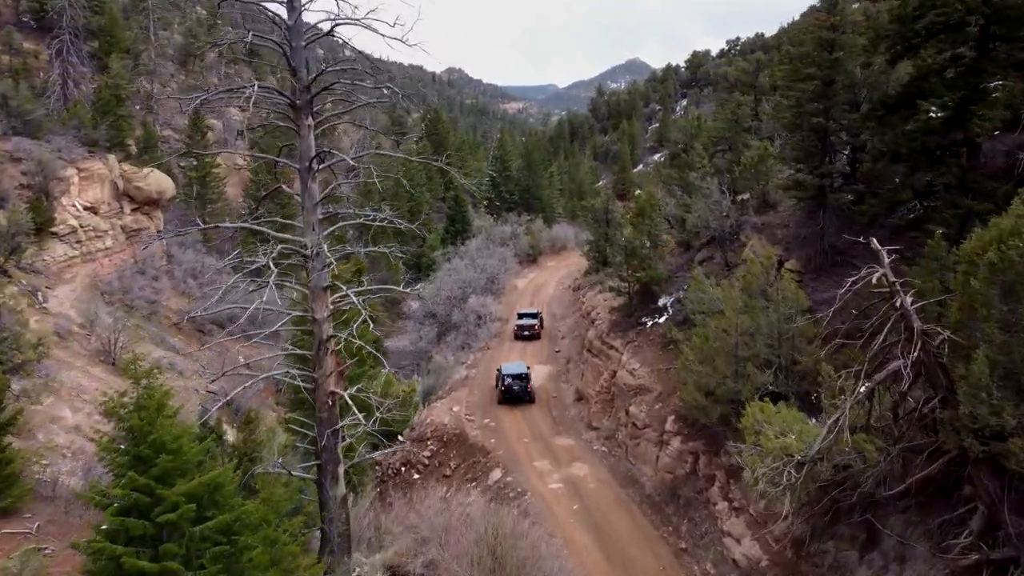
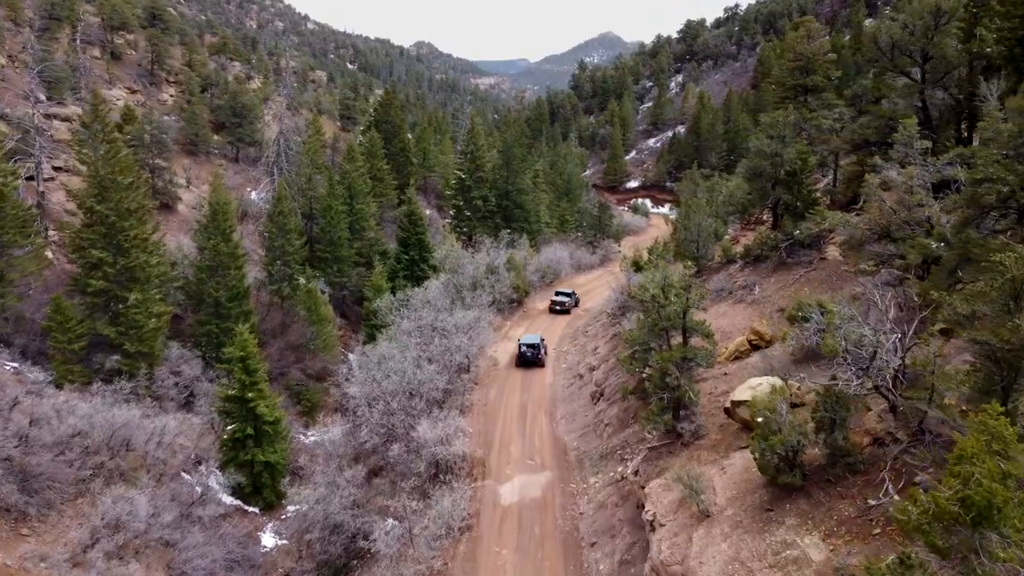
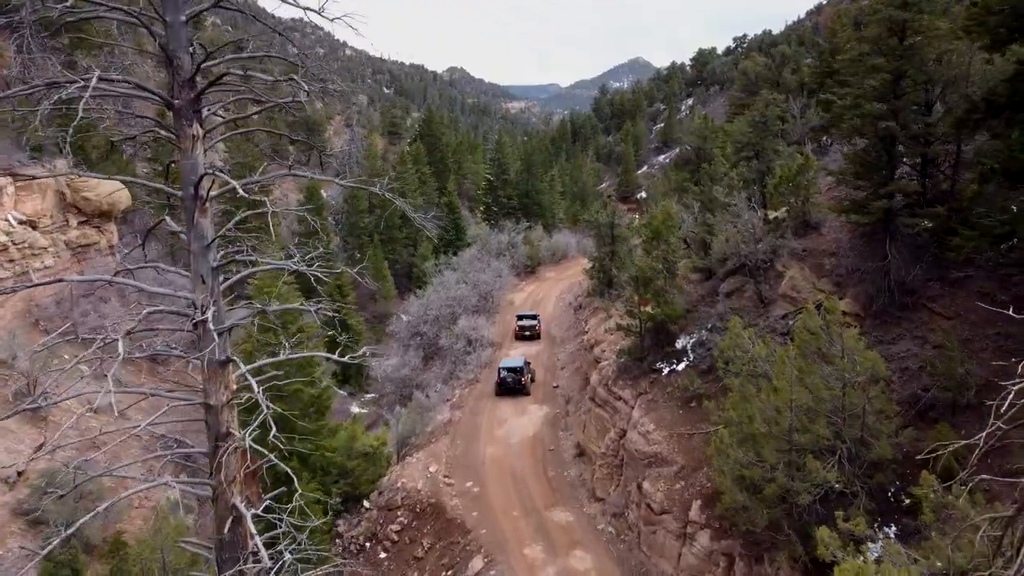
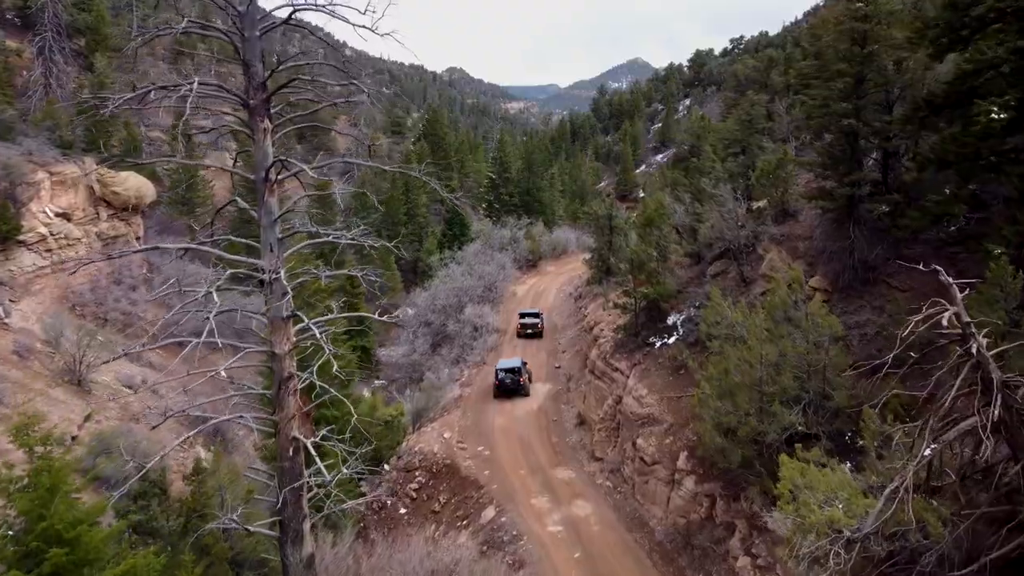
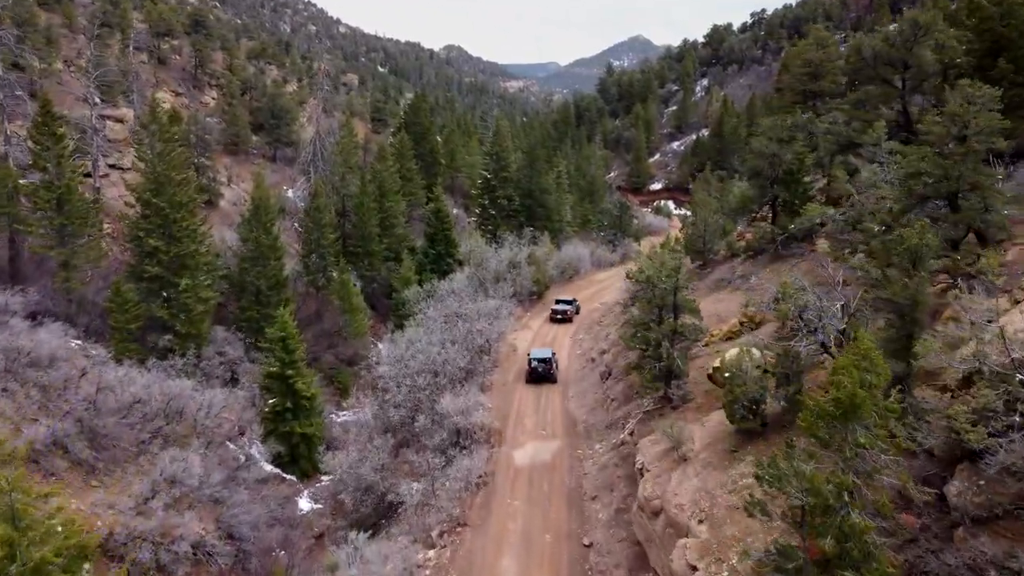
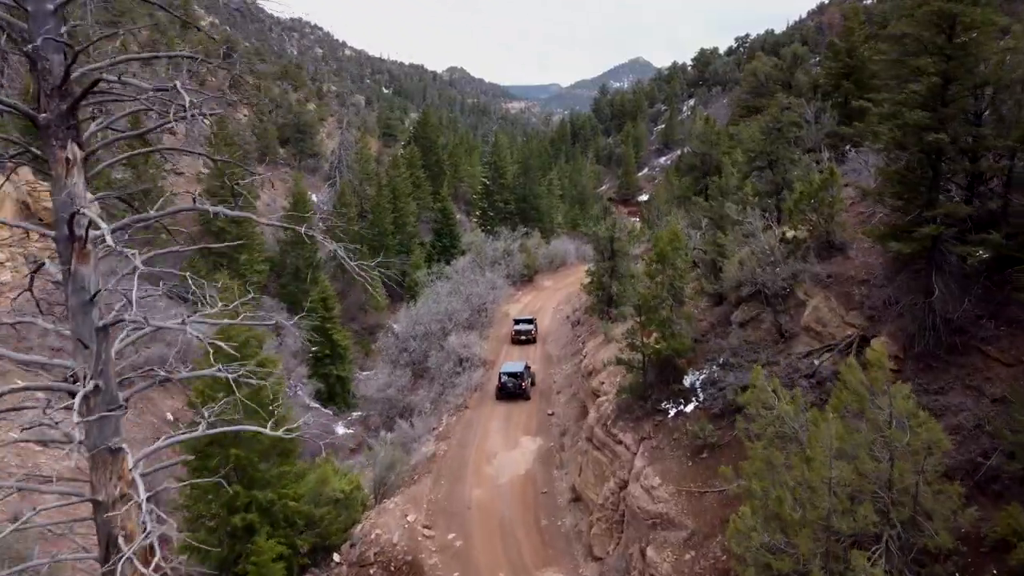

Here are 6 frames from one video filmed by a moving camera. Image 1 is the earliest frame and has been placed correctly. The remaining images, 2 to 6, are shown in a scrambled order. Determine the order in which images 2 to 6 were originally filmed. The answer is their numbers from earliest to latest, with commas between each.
4, 3, 6, 5, 2
